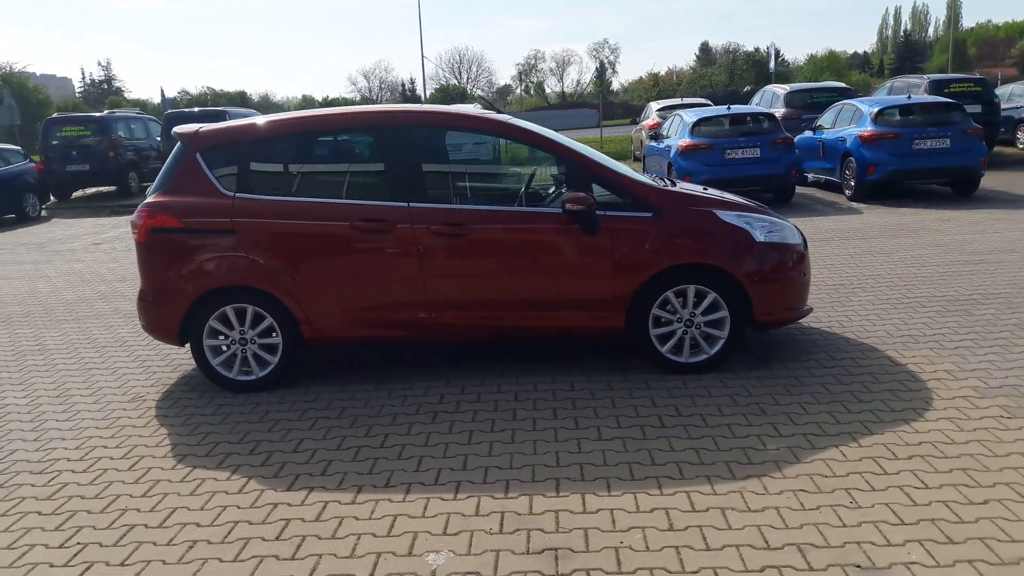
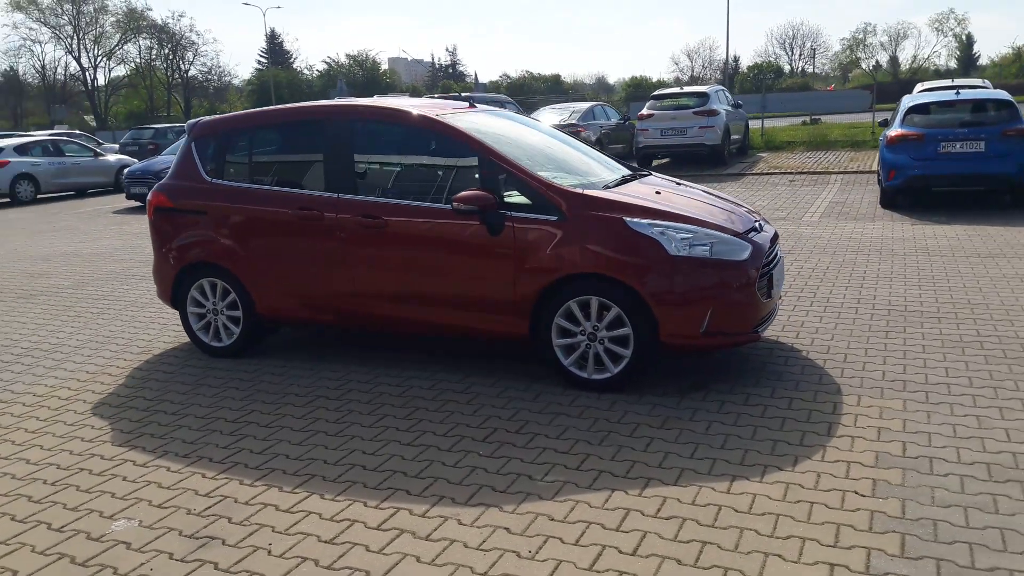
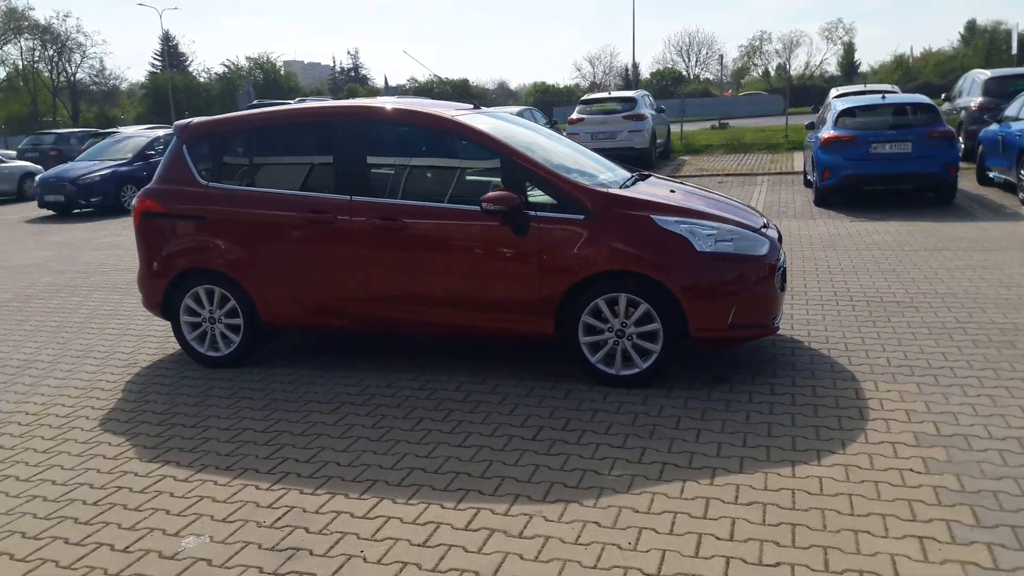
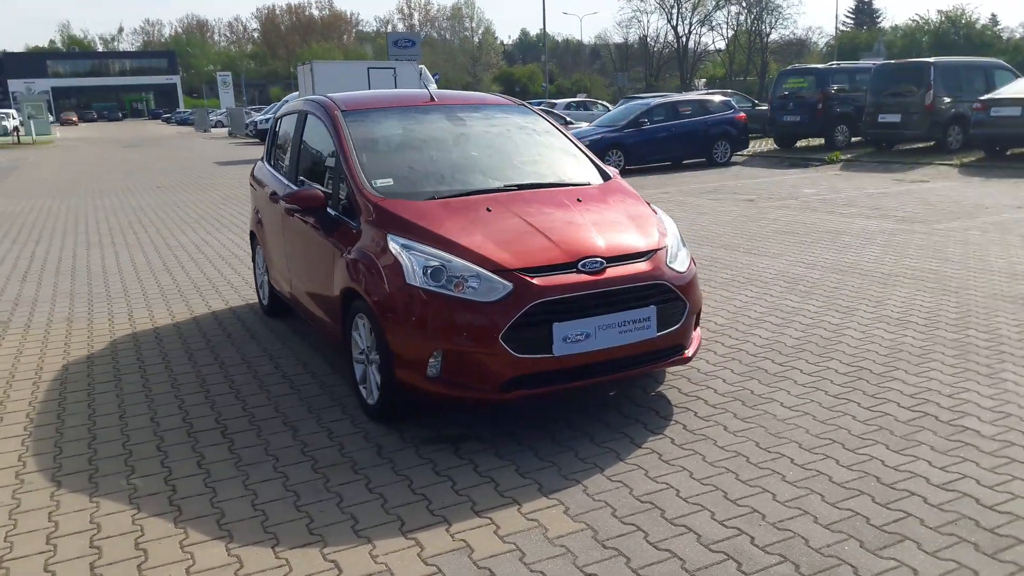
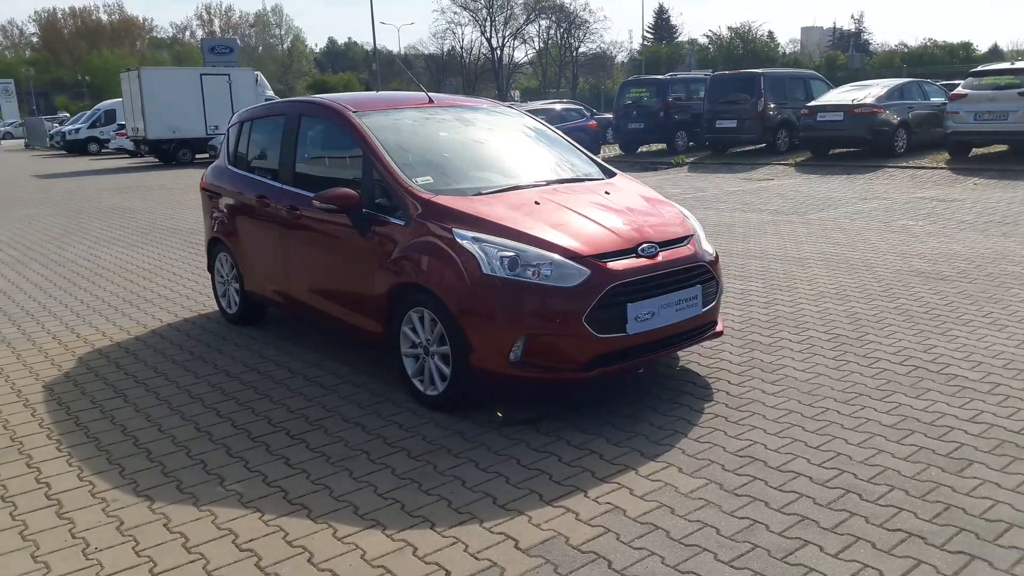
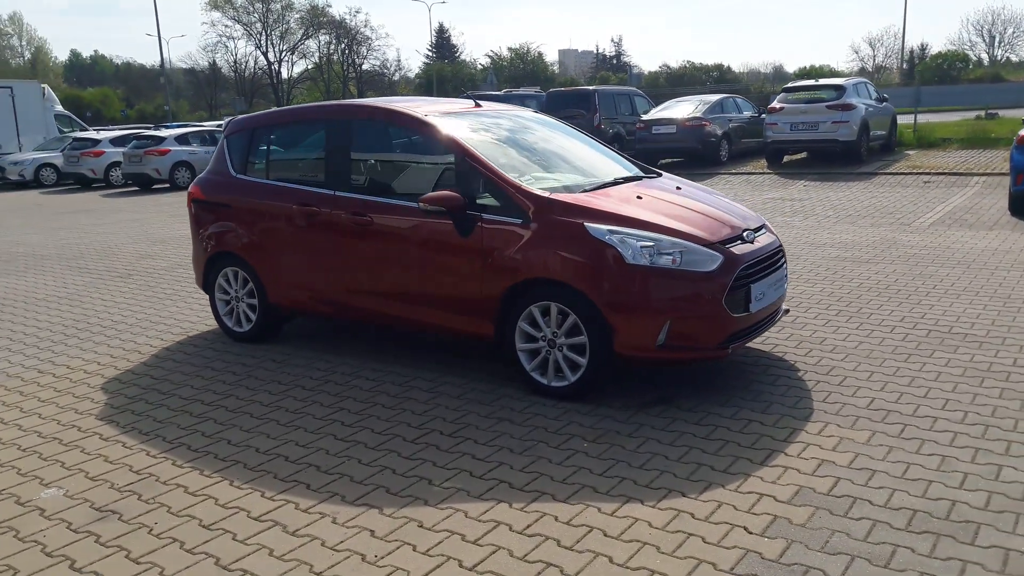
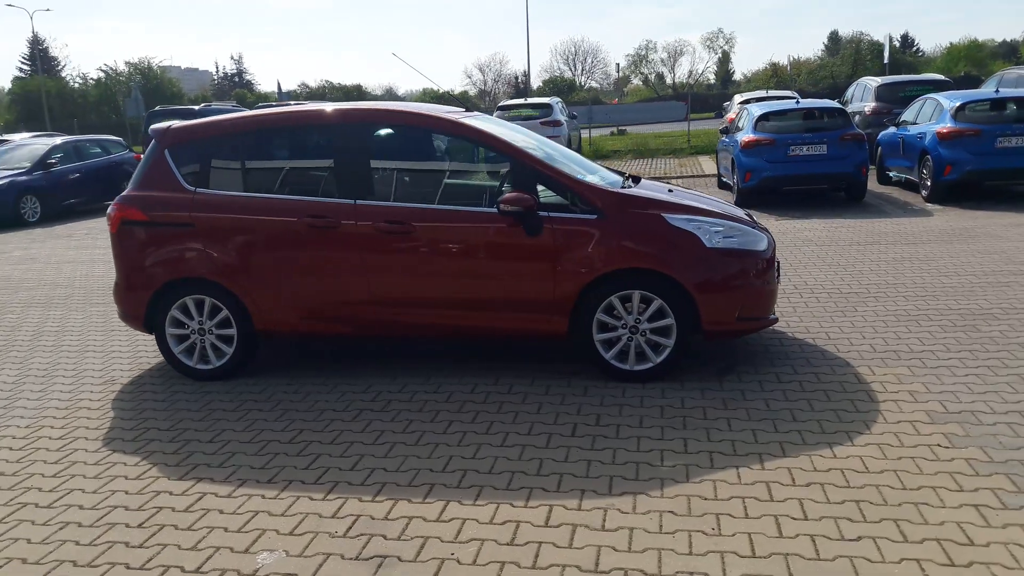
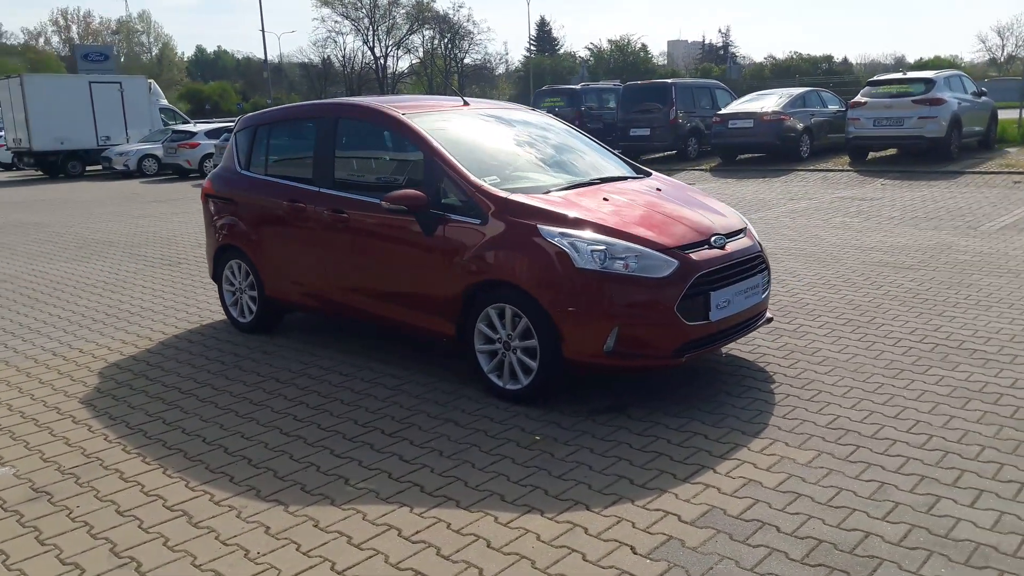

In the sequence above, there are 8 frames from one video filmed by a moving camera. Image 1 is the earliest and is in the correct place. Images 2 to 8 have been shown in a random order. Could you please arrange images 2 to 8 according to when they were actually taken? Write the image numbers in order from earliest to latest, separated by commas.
7, 3, 2, 6, 8, 5, 4
